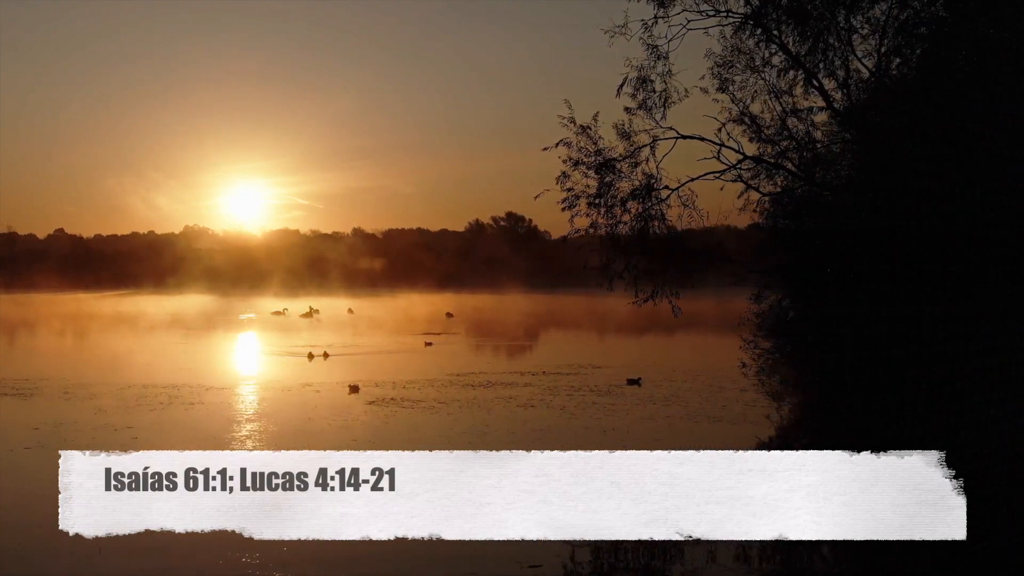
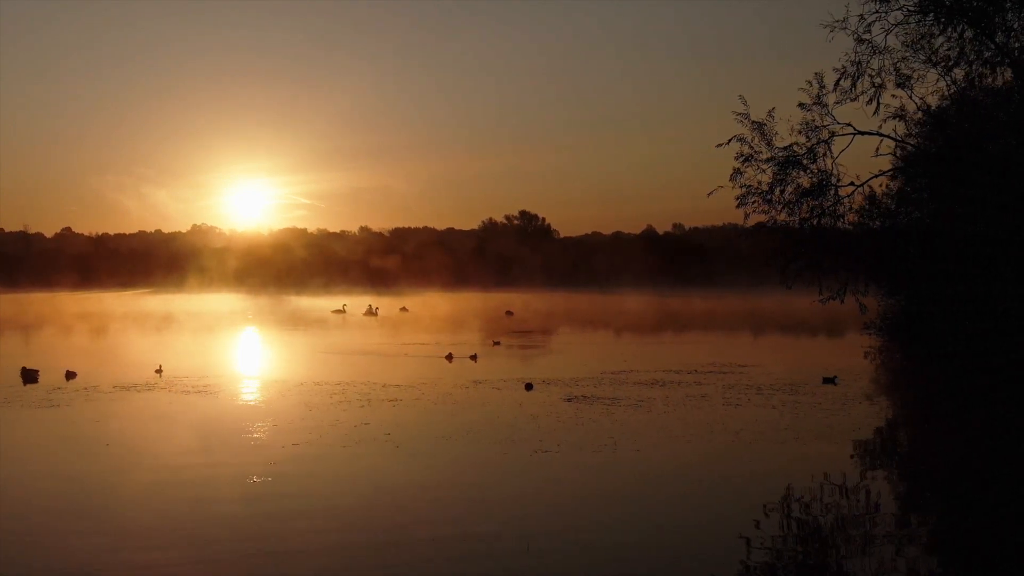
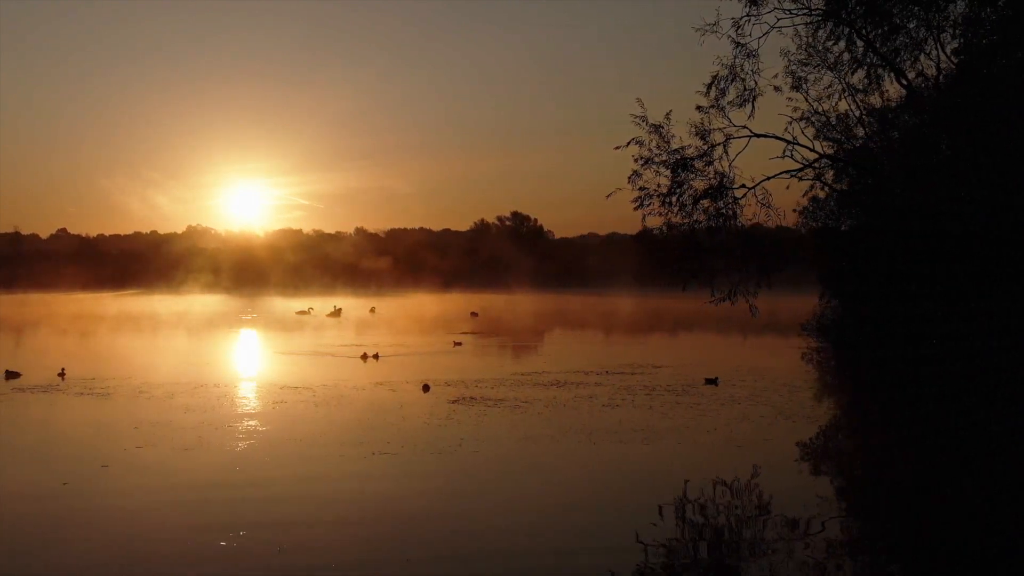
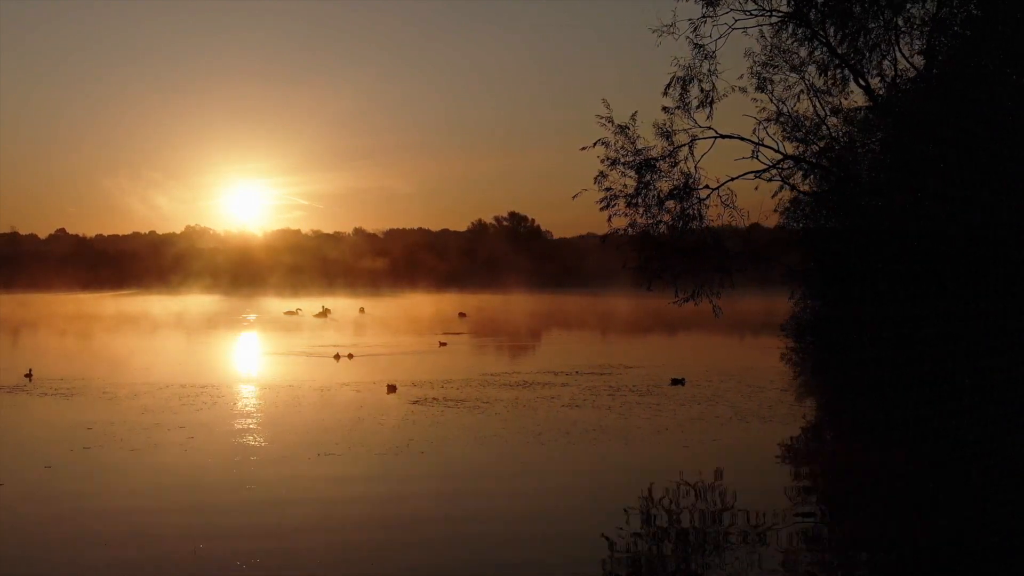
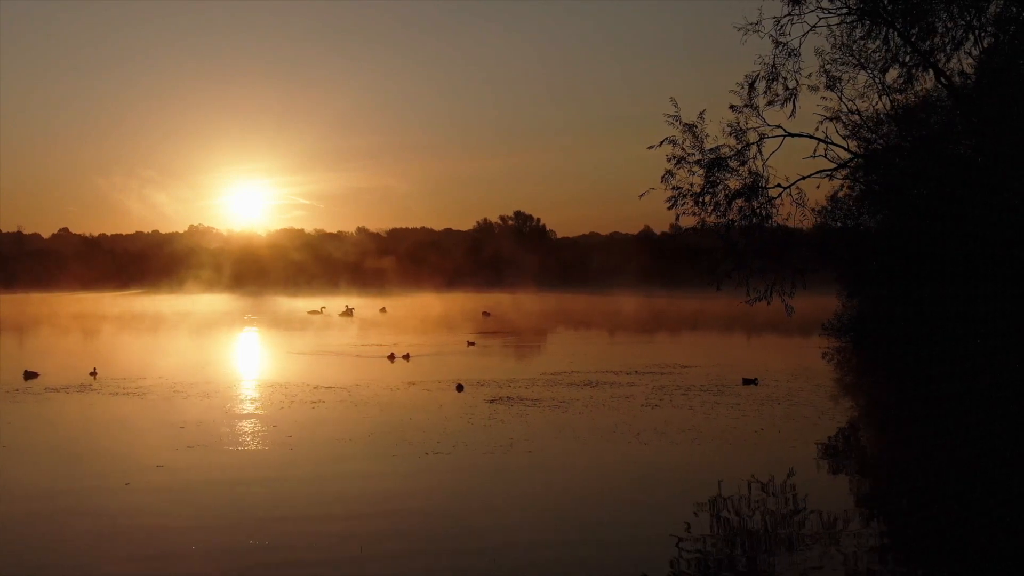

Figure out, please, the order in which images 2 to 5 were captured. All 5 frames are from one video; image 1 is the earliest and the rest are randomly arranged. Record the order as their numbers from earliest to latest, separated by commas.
4, 3, 5, 2
